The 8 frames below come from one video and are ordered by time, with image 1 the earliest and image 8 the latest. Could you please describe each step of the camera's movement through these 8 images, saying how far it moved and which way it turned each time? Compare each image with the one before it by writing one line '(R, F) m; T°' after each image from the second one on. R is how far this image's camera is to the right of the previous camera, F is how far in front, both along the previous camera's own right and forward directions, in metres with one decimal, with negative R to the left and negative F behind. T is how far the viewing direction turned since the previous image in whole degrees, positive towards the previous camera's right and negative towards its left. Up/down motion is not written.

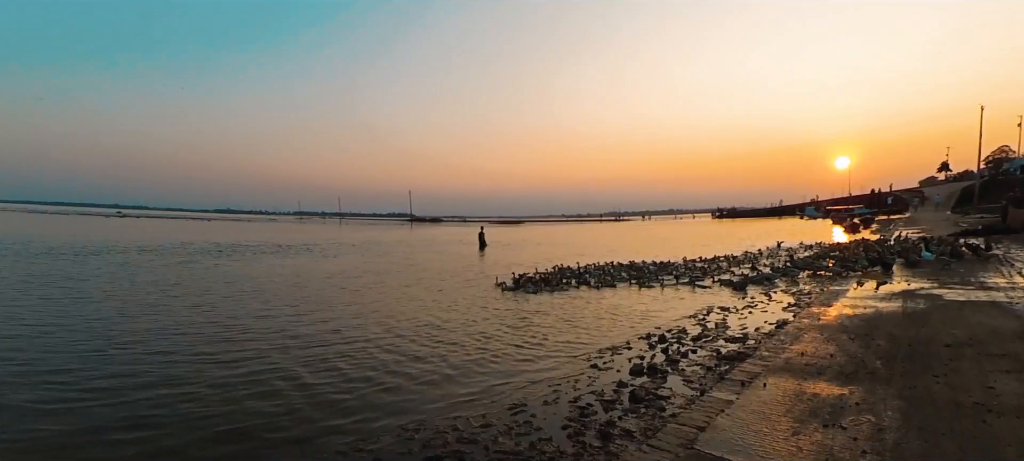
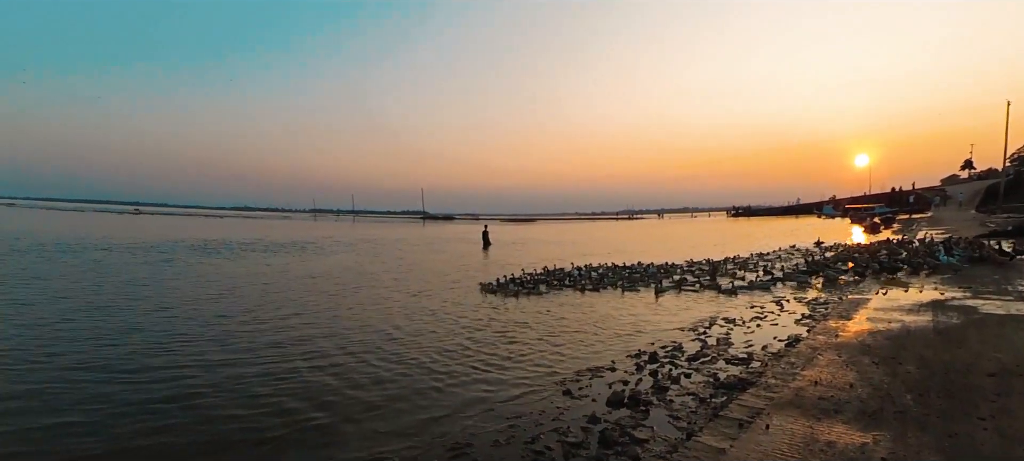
(+1.1, +2.0) m; -1°
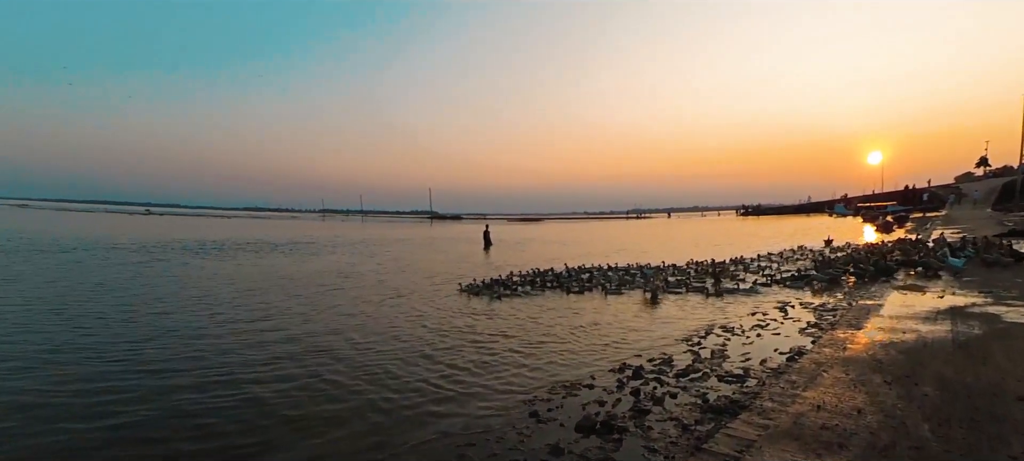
(+0.9, +1.4) m; -1°
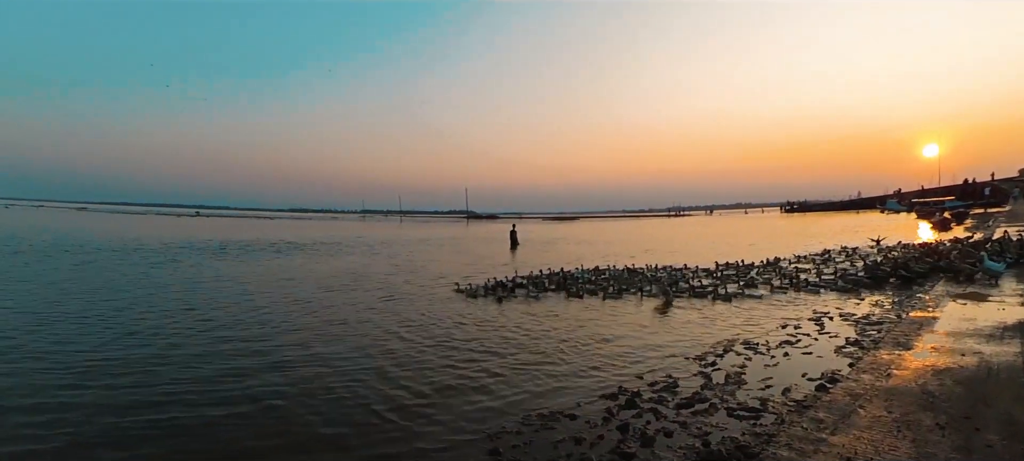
(+1.3, +1.8) m; -4°
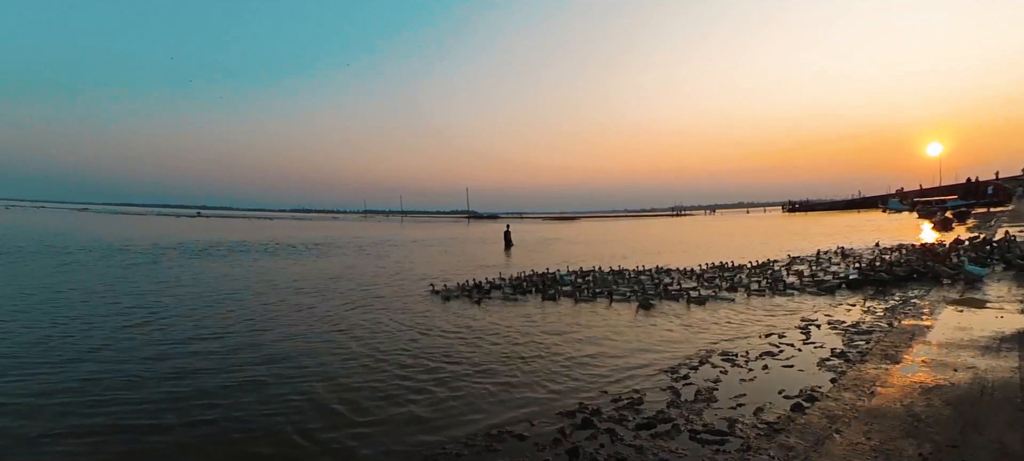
(+1.0, +1.0) m; 0°
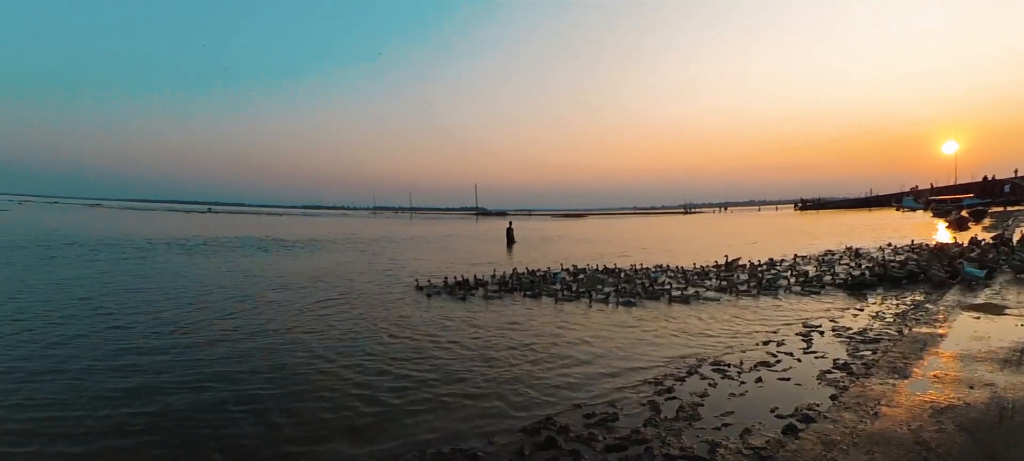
(+0.9, +1.1) m; -1°
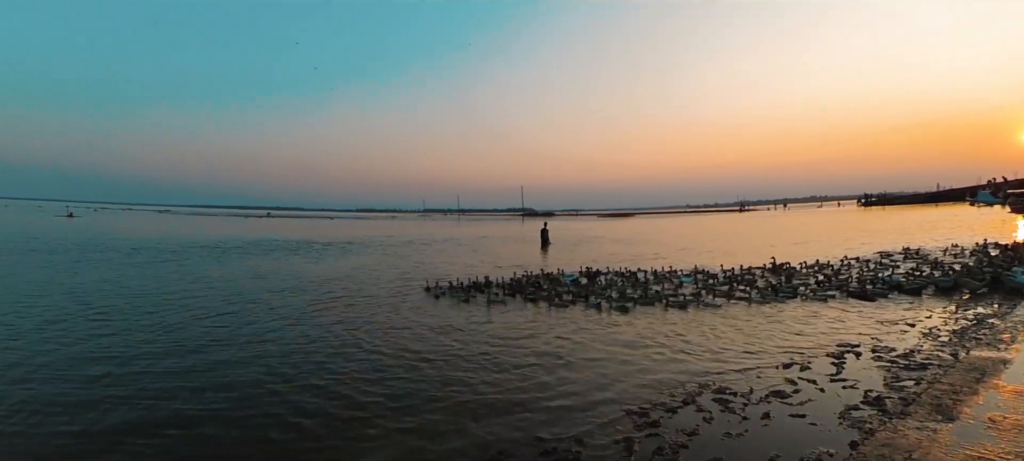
(+1.6, +1.6) m; -5°
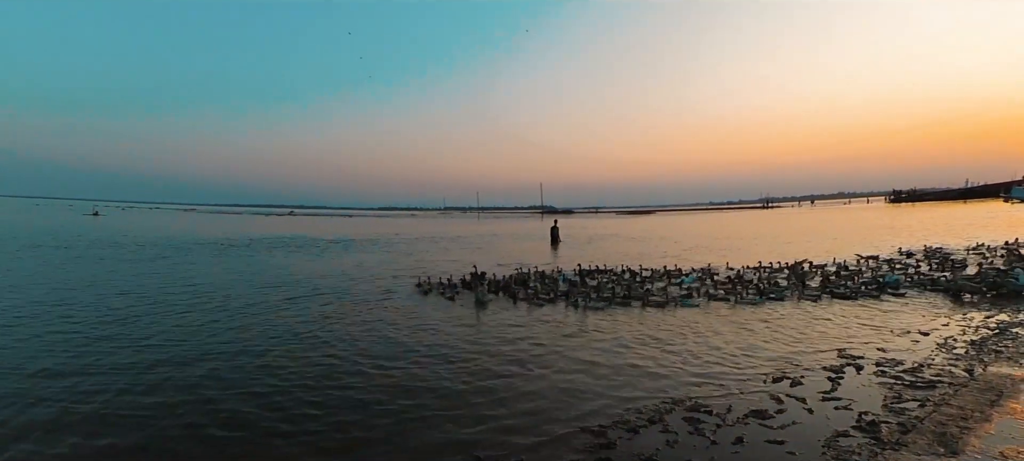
(+1.3, +1.2) m; -2°
